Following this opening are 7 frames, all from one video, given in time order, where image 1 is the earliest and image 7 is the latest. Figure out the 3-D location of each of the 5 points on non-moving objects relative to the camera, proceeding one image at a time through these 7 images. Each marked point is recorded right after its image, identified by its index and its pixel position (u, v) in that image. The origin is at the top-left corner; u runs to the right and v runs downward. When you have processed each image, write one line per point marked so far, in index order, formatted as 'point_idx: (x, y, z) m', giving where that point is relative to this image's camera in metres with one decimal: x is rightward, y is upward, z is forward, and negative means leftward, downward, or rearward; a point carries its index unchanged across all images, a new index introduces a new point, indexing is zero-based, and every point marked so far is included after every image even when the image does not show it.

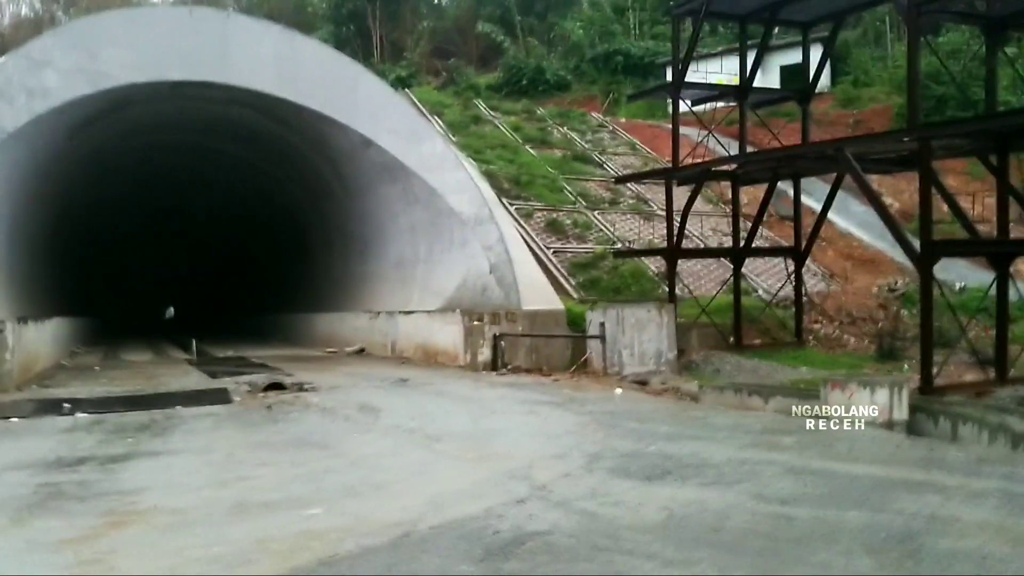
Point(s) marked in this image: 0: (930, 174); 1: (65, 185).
0: (+4.1, +1.2, +9.5) m
1: (-7.8, +1.9, +17.2) m
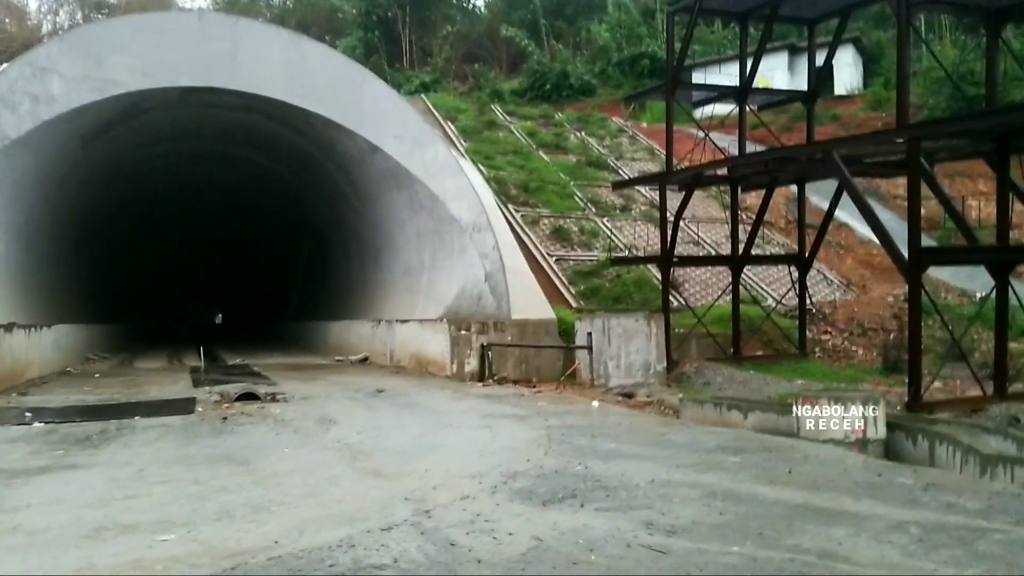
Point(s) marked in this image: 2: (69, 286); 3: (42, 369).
0: (+3.8, +1.1, +9.1) m
1: (-7.6, +1.8, +17.4) m
2: (-8.3, +0.1, +17.8) m
3: (-6.5, -1.1, +12.7) m
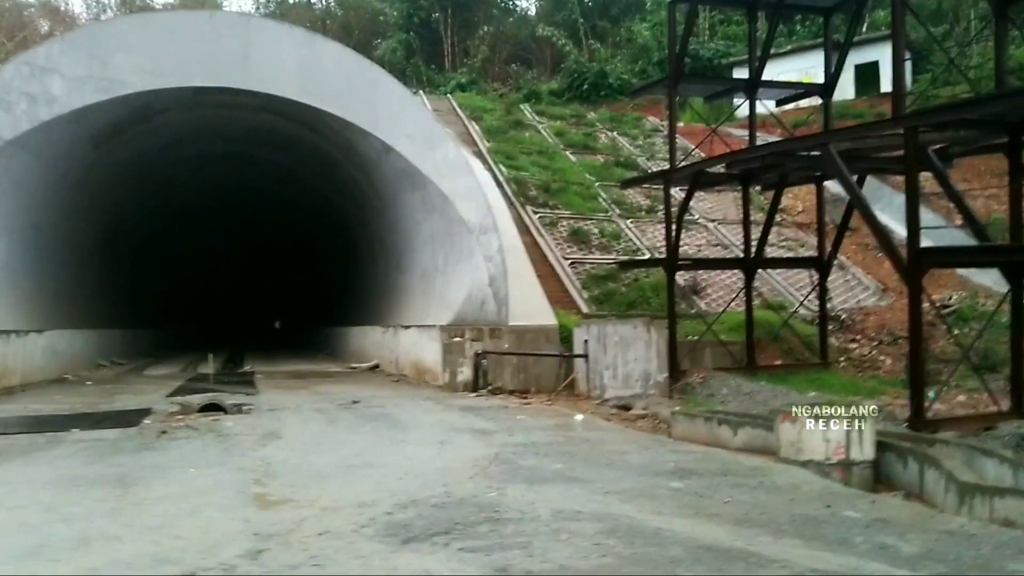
0: (+3.5, +1.1, +8.2) m
1: (-7.3, +1.7, +17.3) m
2: (-7.9, 0.0, +17.8) m
3: (-6.5, -1.2, +12.6) m
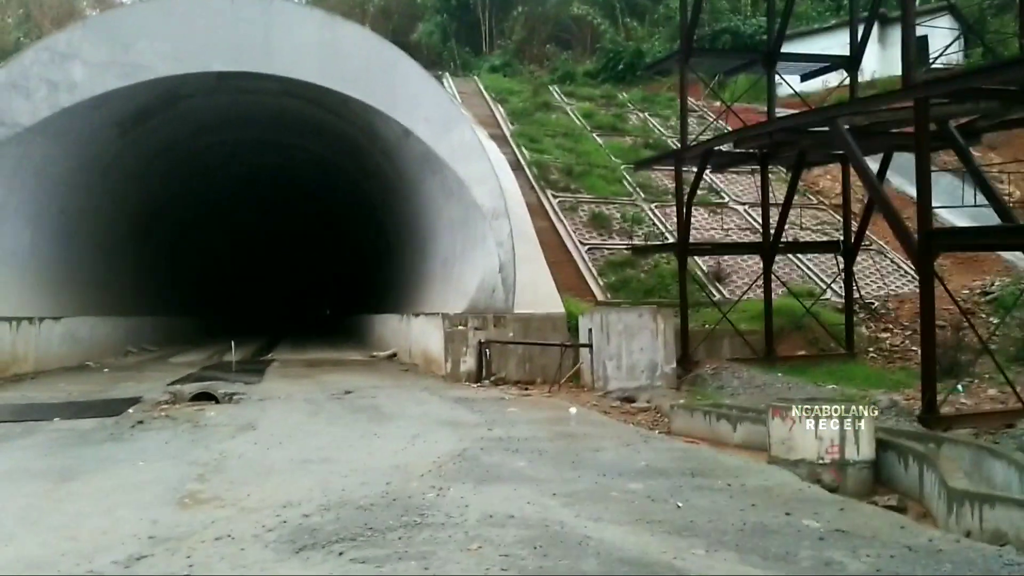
0: (+3.3, +1.2, +7.6) m
1: (-6.8, +1.9, +17.4) m
2: (-7.4, +0.2, +17.9) m
3: (-6.4, -1.0, +12.6) m
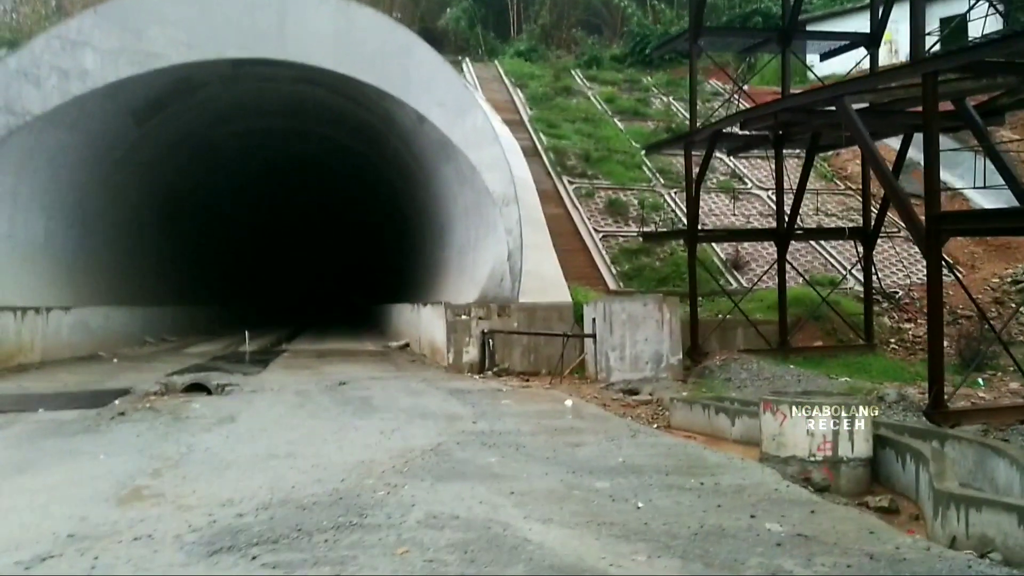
0: (+3.2, +1.3, +7.1) m
1: (-6.5, +2.1, +17.4) m
2: (-7.0, +0.4, +18.0) m
3: (-6.3, -0.9, +12.6) m
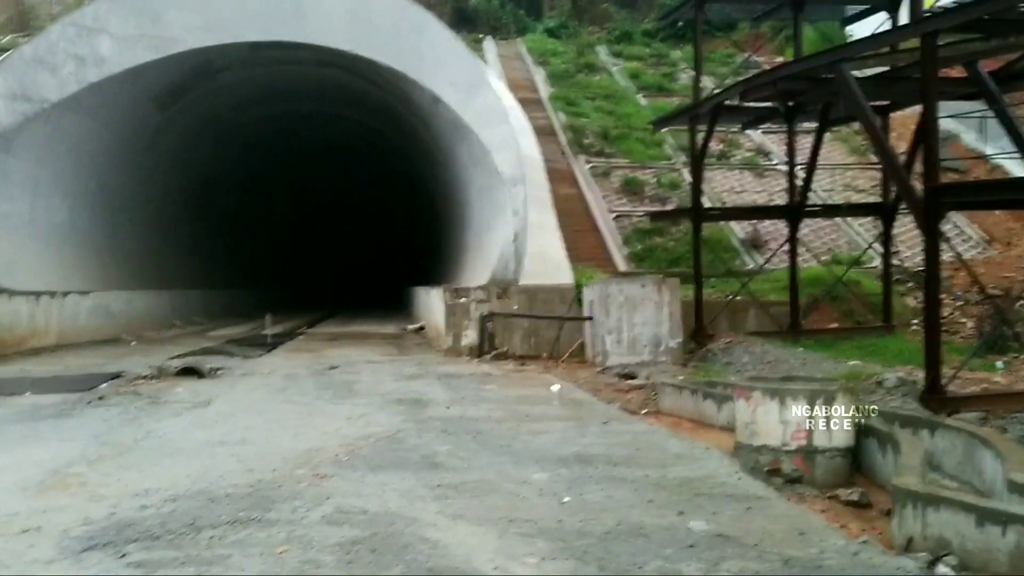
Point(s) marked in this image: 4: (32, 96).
0: (+3.0, +1.4, +6.7) m
1: (-6.1, +2.4, +17.5) m
2: (-6.6, +0.7, +18.1) m
3: (-6.1, -0.6, +12.8) m
4: (-6.1, +2.4, +12.0) m
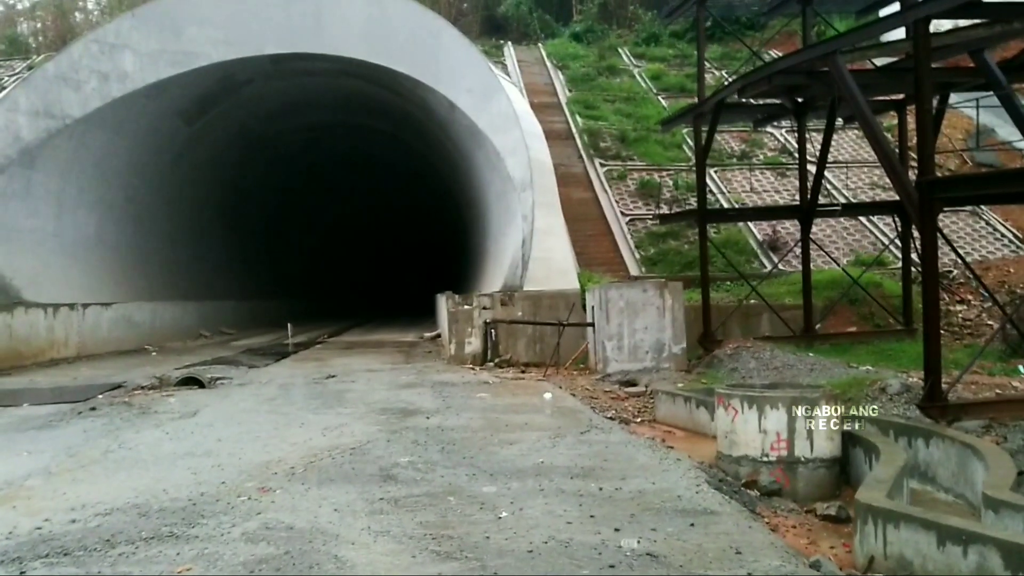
0: (+2.8, +1.4, +6.4) m
1: (-5.7, +2.2, +17.7) m
2: (-6.1, +0.5, +18.3) m
3: (-6.0, -0.8, +12.9) m
4: (-6.0, +2.3, +12.1) m
